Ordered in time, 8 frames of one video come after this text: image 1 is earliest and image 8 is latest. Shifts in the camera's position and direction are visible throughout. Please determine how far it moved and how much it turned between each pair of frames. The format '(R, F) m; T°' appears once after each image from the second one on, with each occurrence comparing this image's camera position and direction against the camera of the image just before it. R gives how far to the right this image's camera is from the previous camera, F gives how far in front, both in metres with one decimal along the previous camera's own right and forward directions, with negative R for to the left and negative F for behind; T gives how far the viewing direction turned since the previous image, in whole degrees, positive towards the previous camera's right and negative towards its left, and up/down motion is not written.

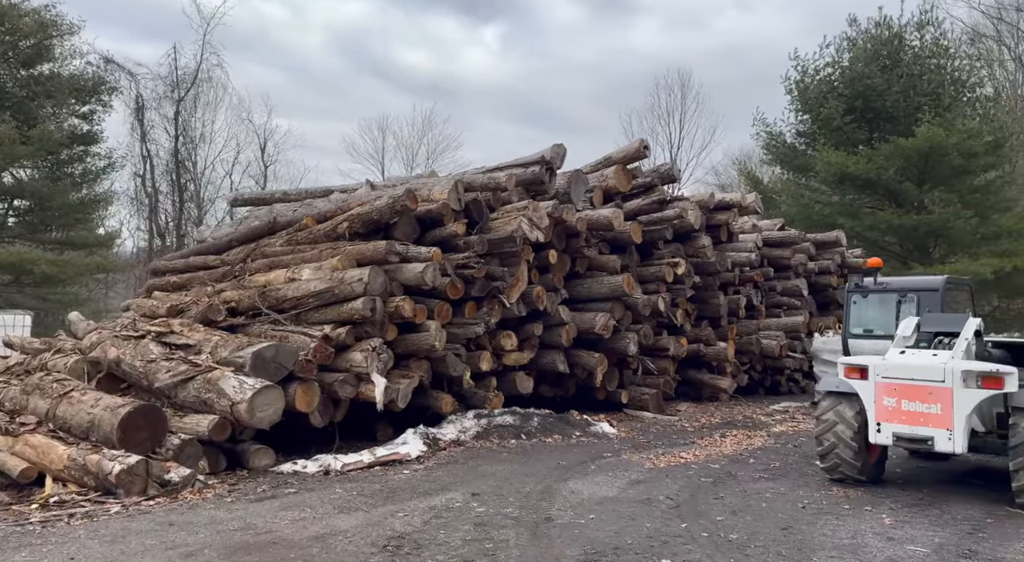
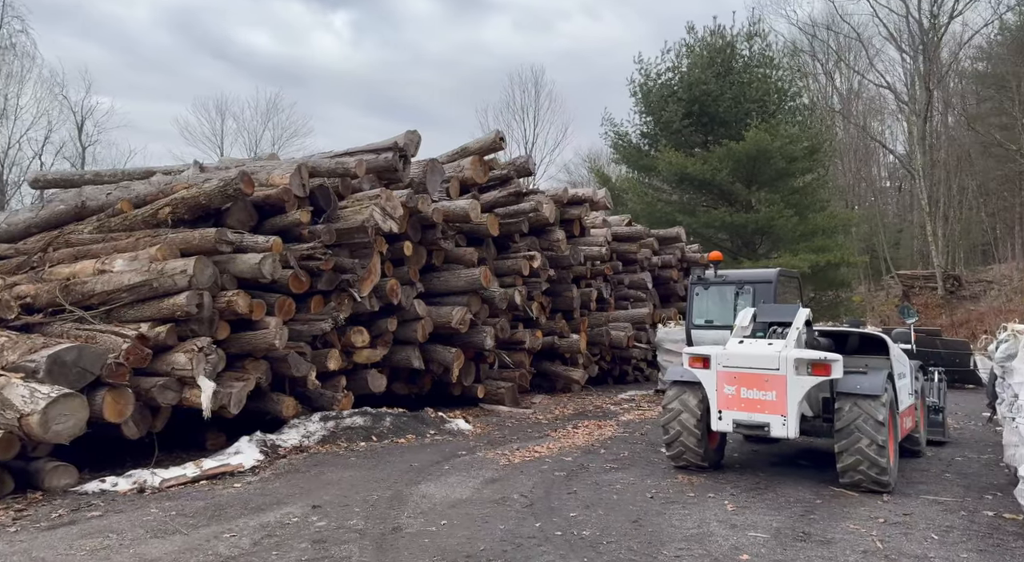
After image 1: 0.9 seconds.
(0.0, +0.2) m; +9°
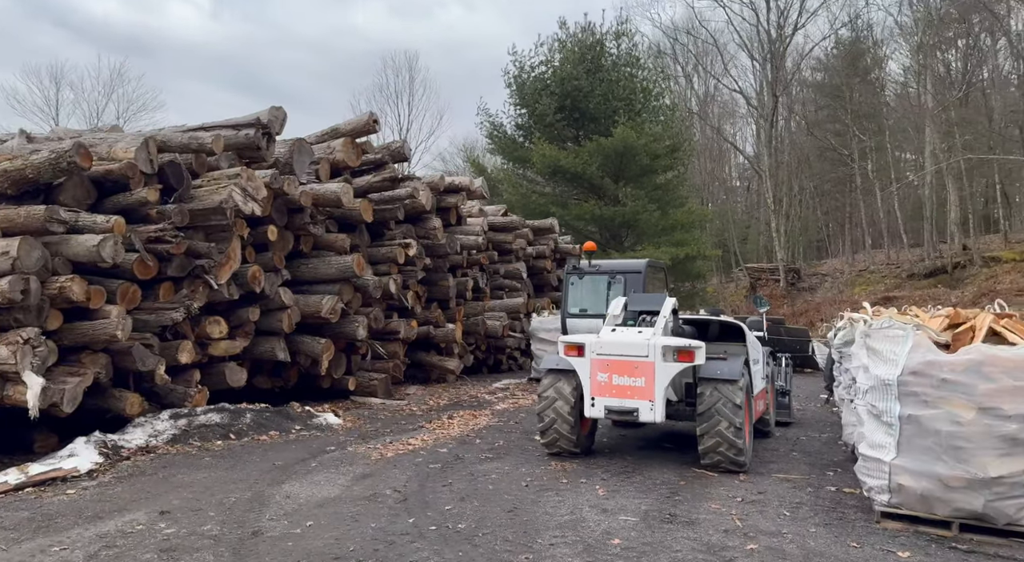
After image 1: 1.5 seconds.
(0.0, +0.1) m; +8°
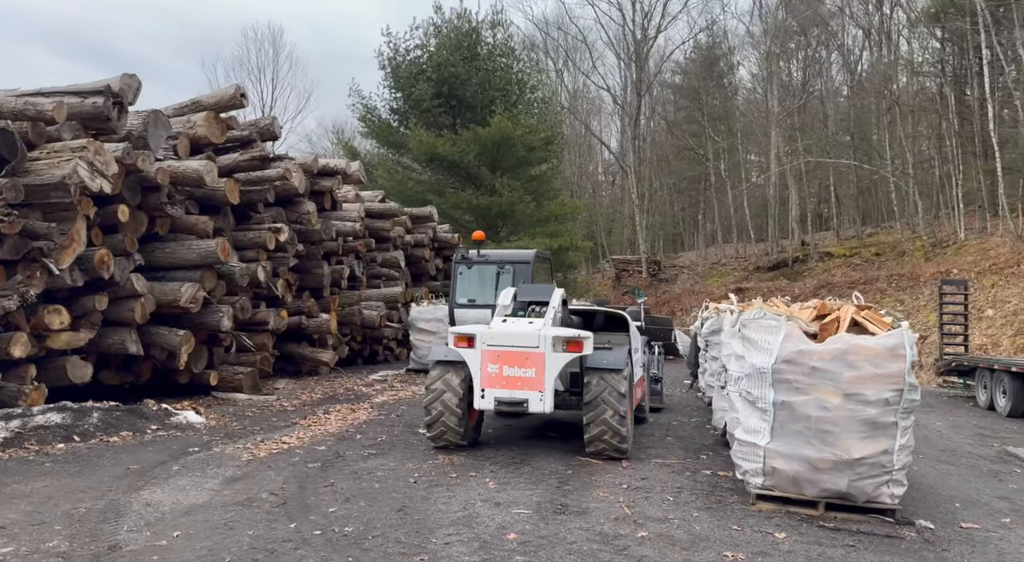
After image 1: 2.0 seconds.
(-0.1, +0.3) m; +8°
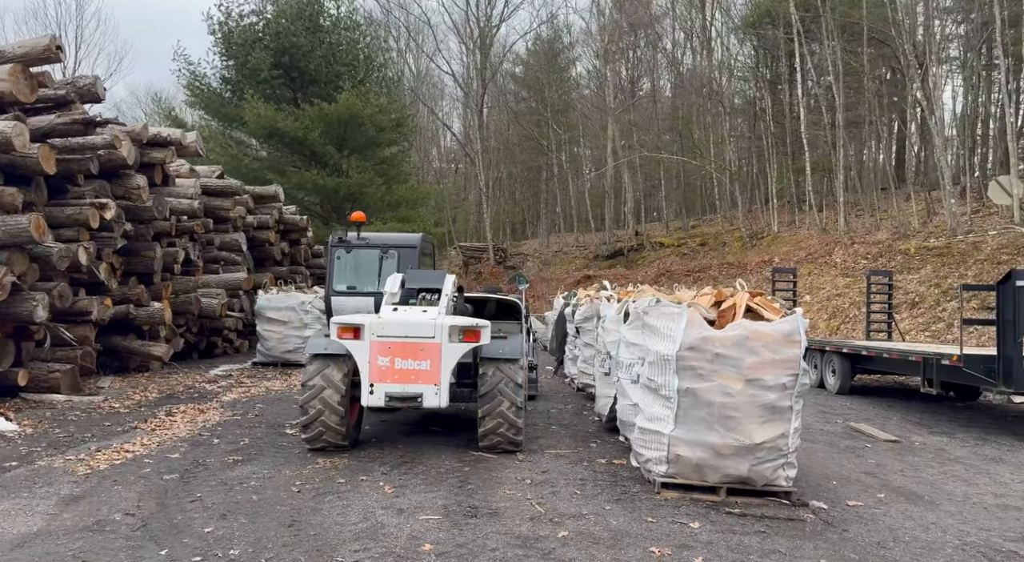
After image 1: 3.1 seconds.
(-0.5, +0.5) m; +11°
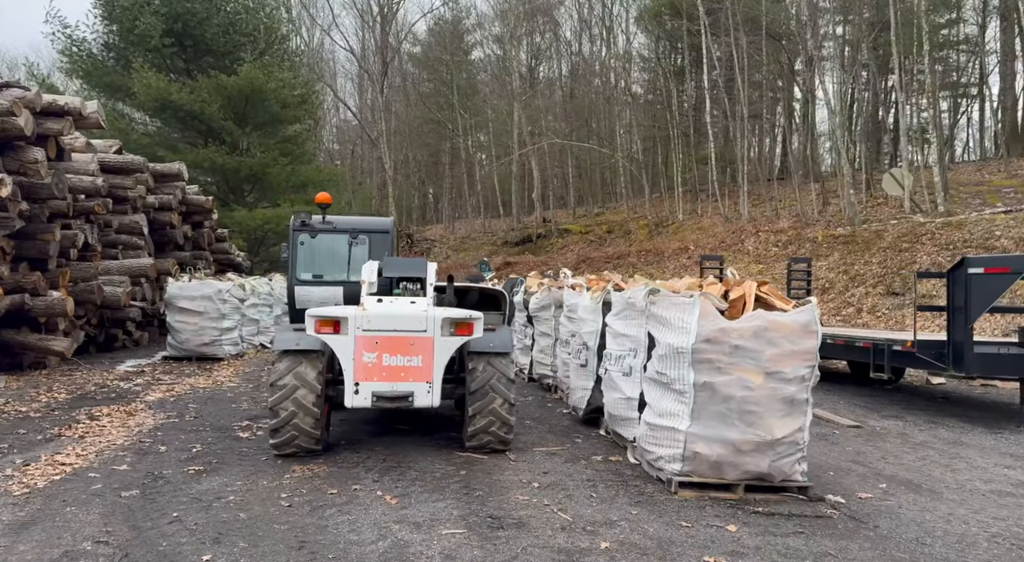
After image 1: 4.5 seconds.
(-0.8, +0.6) m; +7°
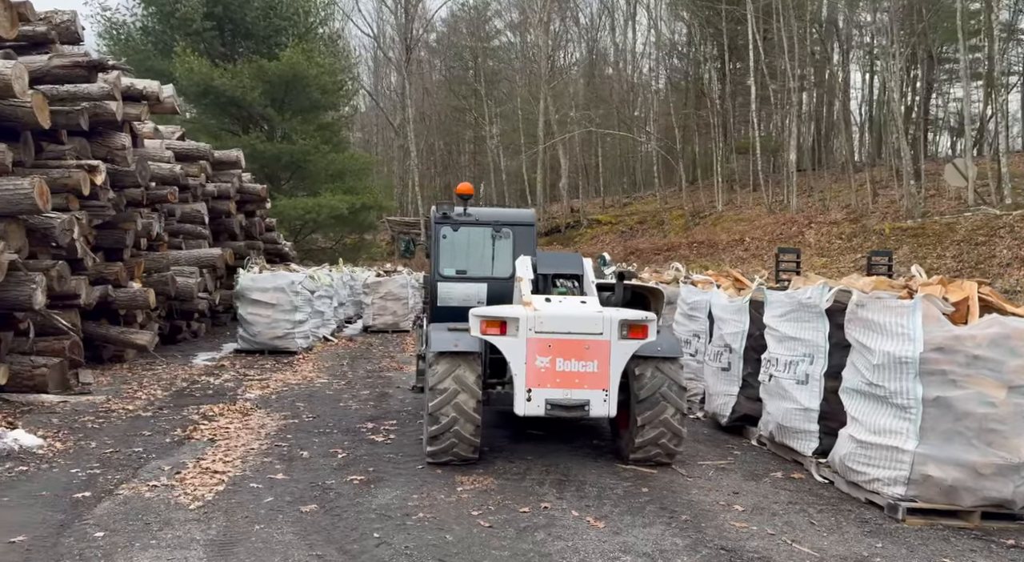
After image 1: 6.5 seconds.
(-1.2, +0.5) m; -1°
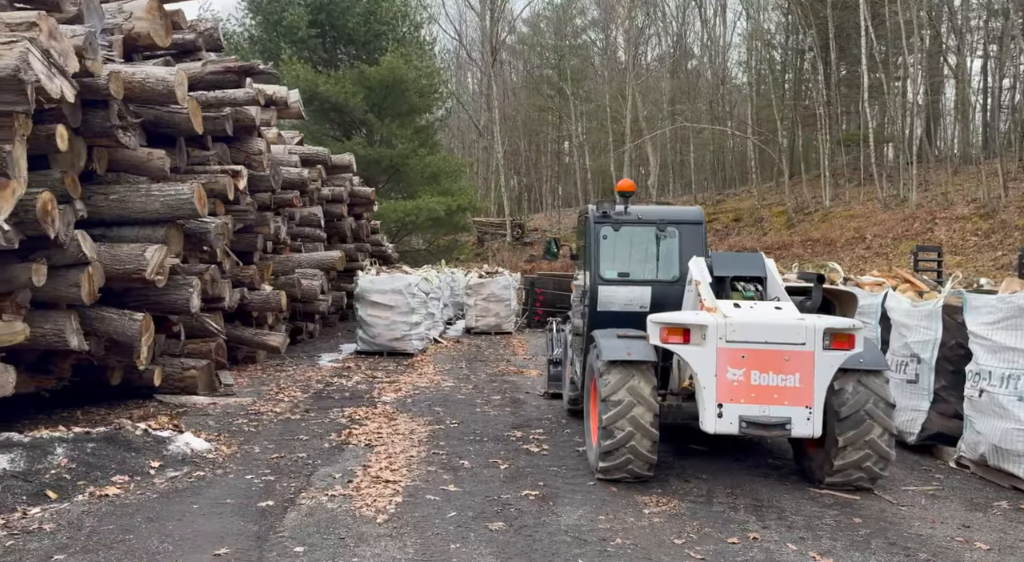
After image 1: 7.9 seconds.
(-0.6, +0.3) m; -6°
